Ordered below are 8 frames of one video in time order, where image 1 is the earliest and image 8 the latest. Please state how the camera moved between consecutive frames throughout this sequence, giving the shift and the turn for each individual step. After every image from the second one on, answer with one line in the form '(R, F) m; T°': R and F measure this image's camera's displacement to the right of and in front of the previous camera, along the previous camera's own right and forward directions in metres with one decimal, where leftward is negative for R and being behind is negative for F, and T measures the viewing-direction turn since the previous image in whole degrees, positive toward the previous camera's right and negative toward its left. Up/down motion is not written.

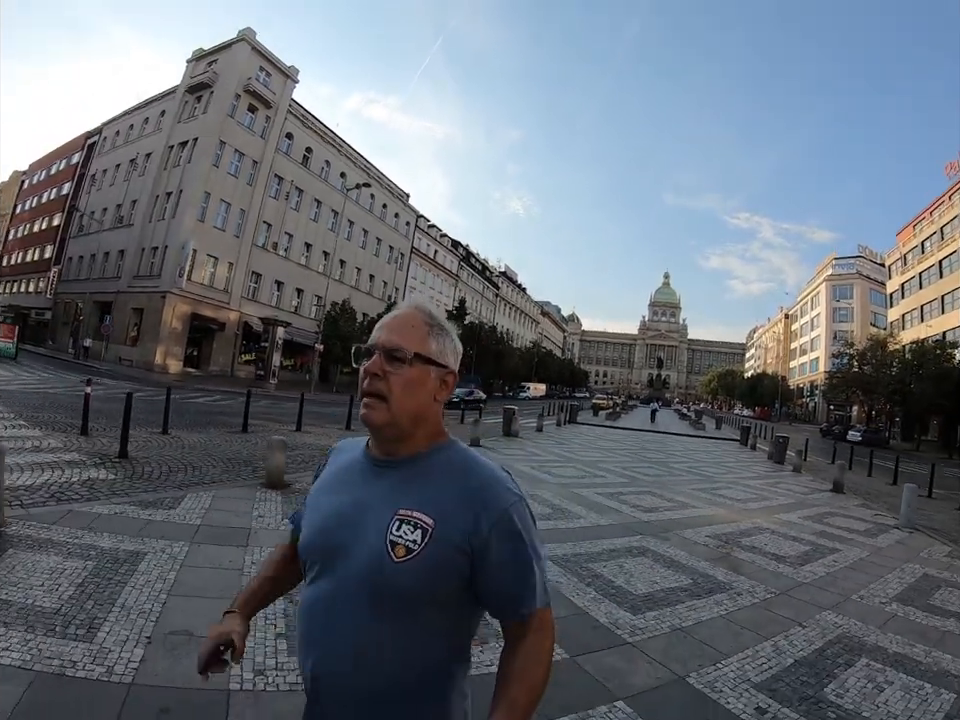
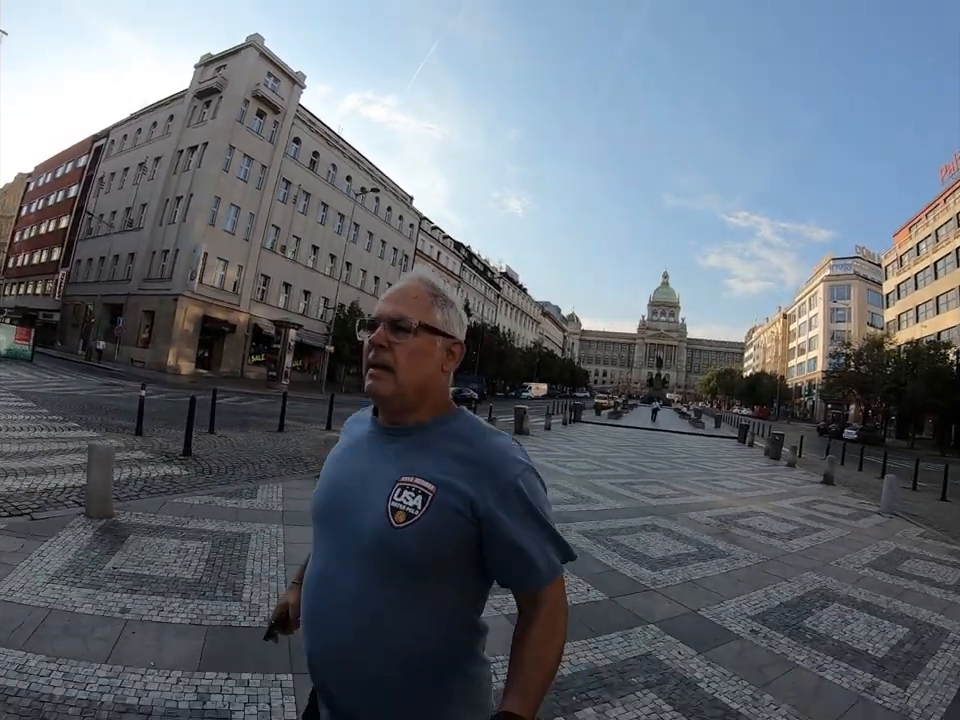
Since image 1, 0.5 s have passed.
(-0.5, -1.0) m; 0°
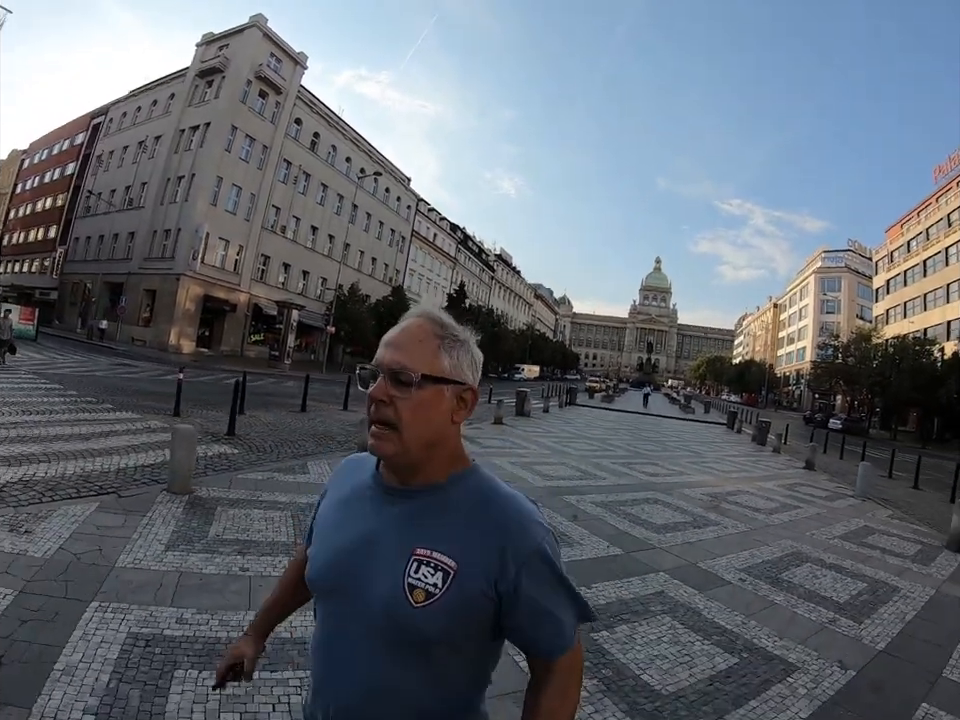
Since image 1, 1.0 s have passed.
(-0.5, -0.9) m; +1°
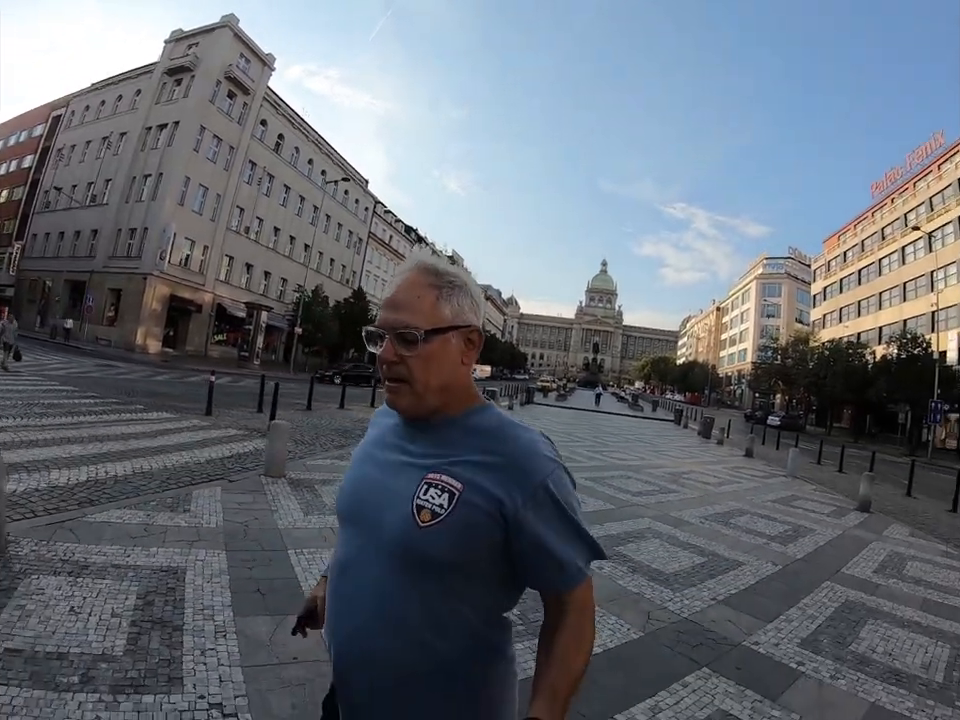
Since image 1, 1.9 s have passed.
(-1.1, -1.8) m; +5°
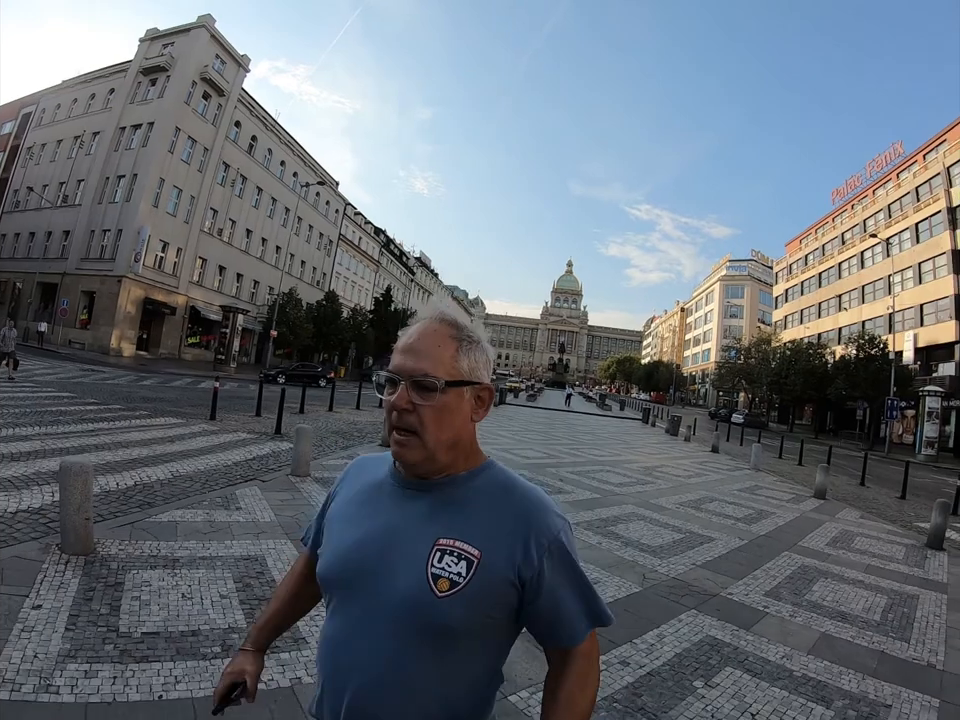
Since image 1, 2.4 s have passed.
(-0.5, -0.9) m; +3°
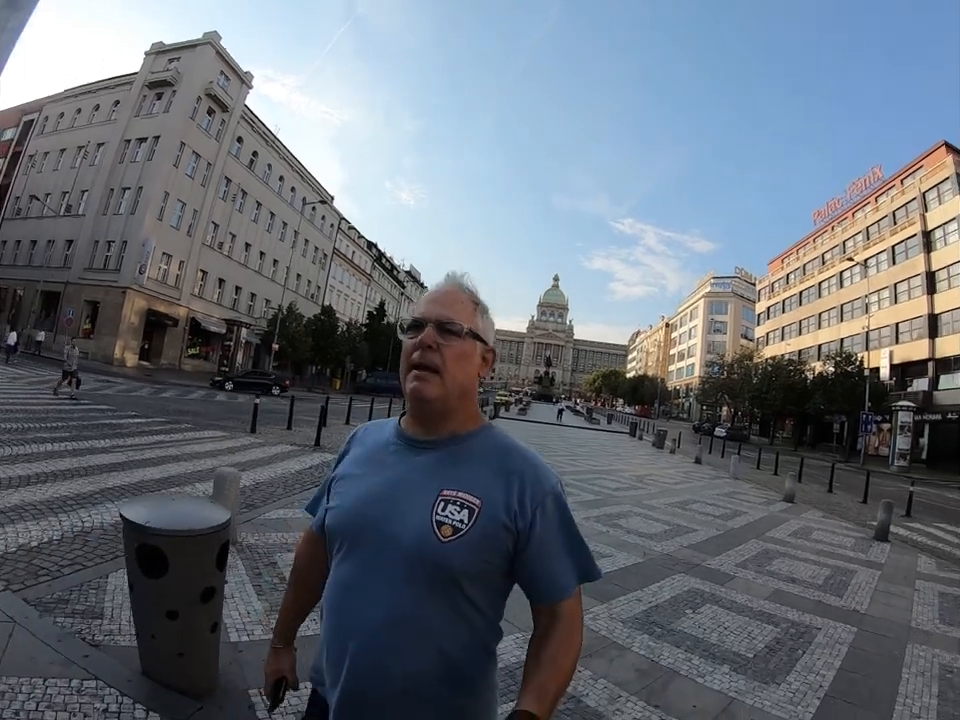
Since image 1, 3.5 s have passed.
(-0.7, -1.6) m; +1°
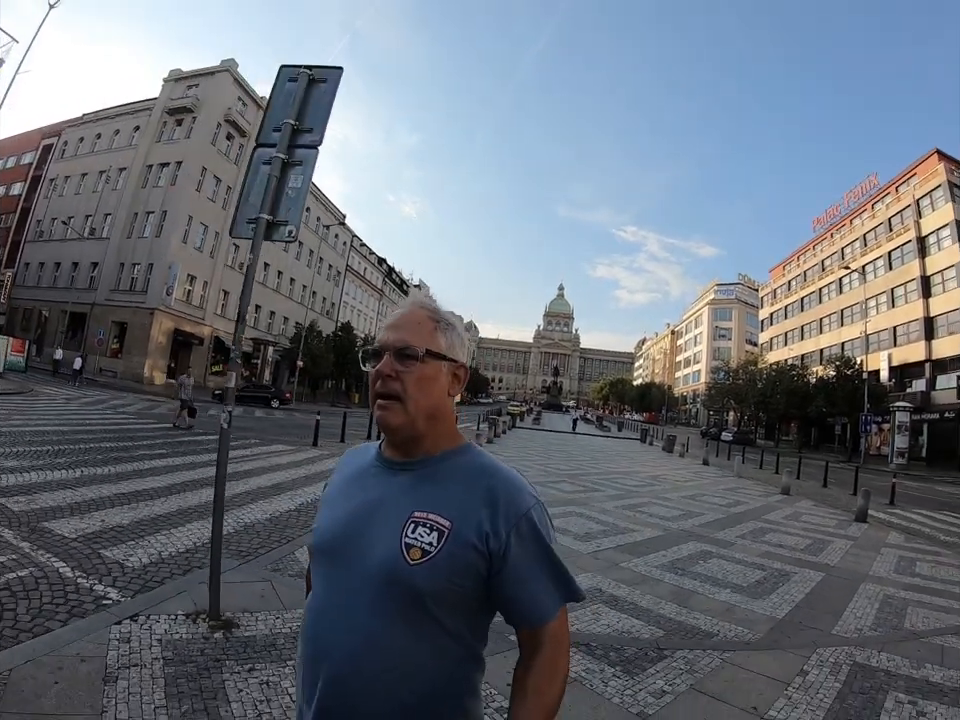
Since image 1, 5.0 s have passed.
(-0.8, -2.0) m; 0°
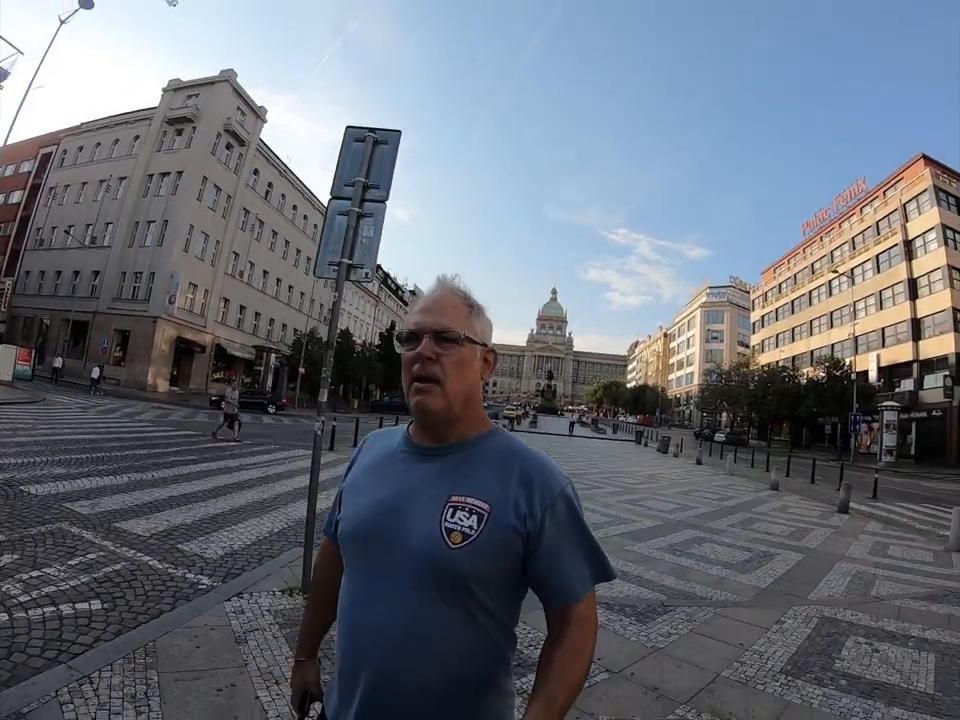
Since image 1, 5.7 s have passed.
(-0.4, -1.0) m; +1°
